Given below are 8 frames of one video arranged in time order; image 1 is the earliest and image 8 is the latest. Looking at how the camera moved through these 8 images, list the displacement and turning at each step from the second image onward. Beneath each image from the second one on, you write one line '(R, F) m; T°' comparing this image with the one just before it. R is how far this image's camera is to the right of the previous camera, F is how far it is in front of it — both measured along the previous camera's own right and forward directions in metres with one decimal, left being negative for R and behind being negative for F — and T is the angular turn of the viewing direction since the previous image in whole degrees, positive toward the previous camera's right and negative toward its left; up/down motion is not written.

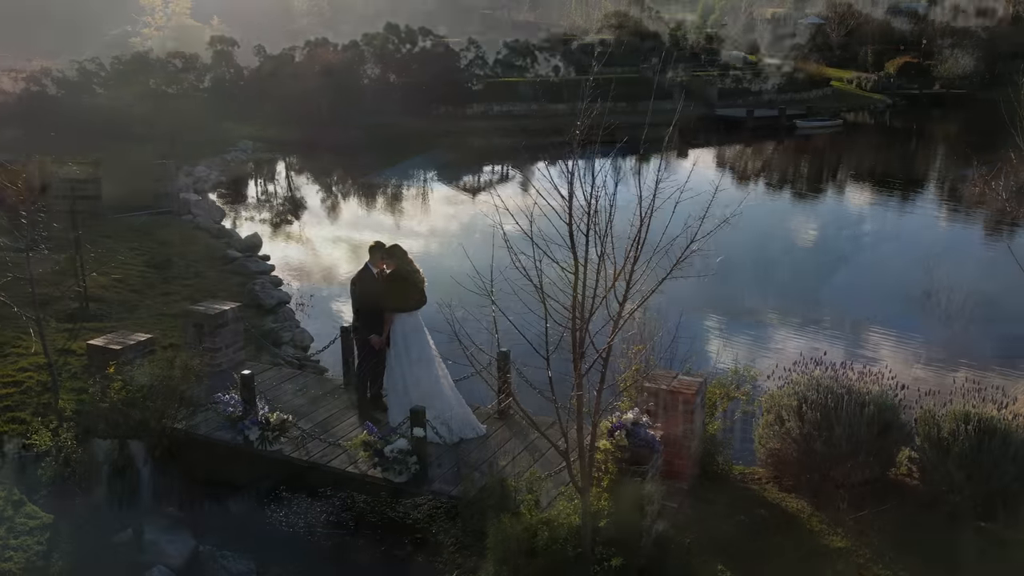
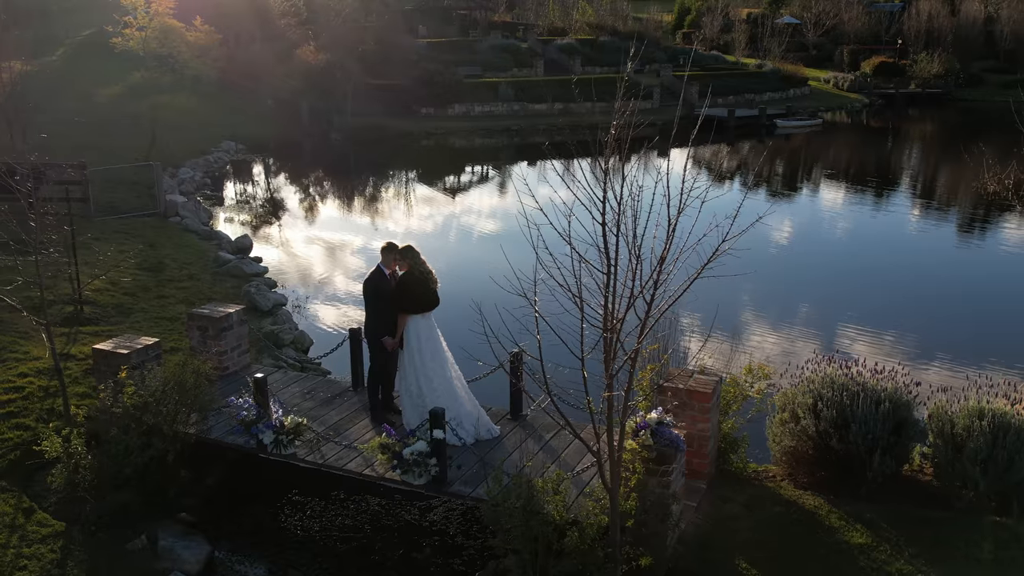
(-0.3, 0.0) m; +1°
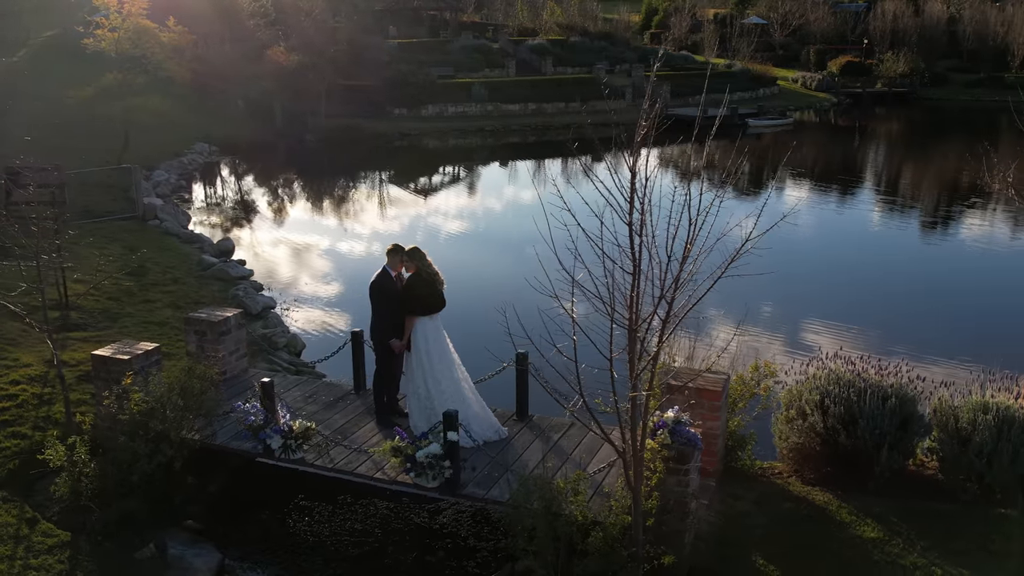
(-0.3, 0.0) m; +2°
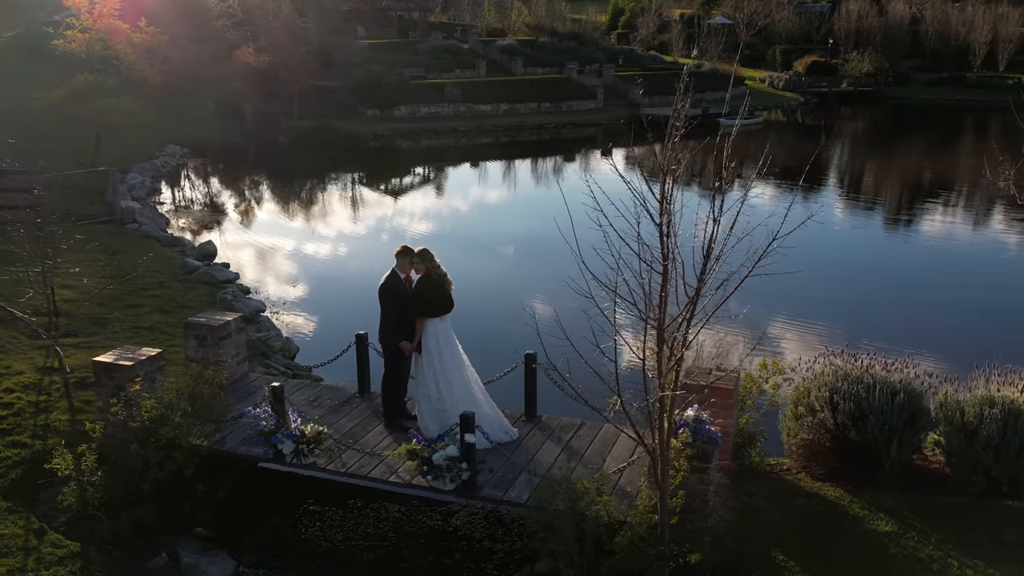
(-0.3, 0.0) m; +2°
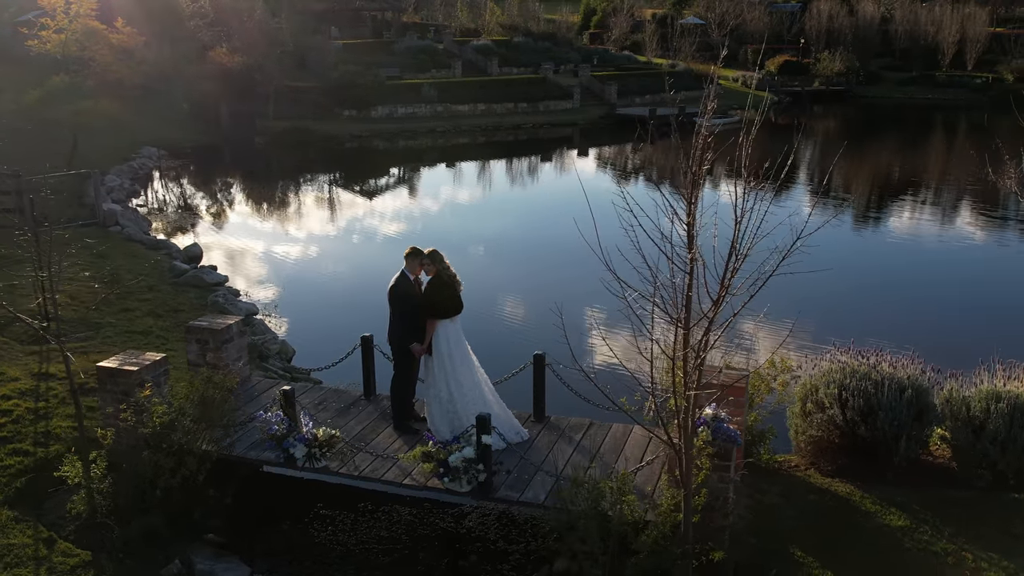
(-0.3, 0.0) m; +2°
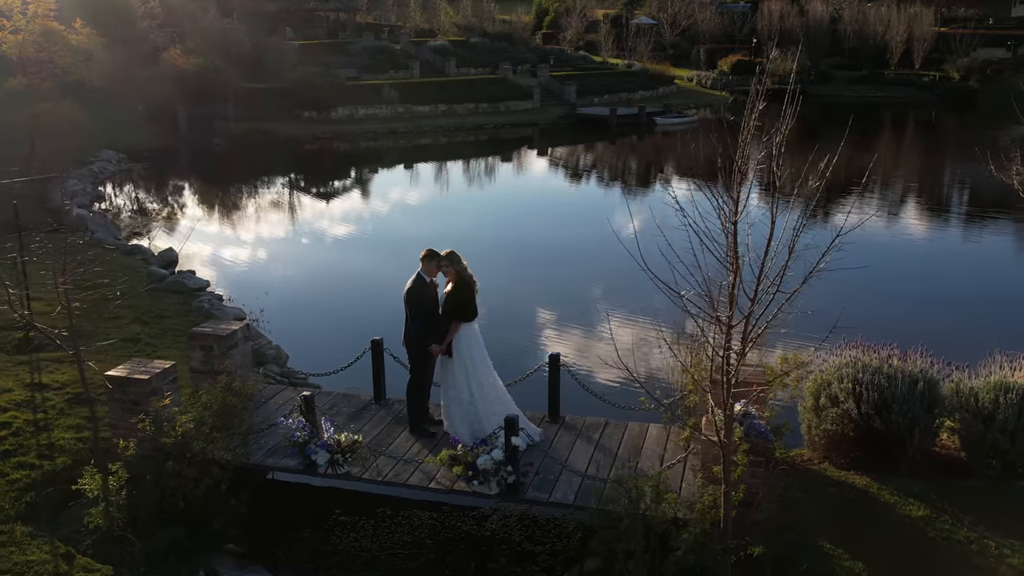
(-0.4, 0.0) m; +3°
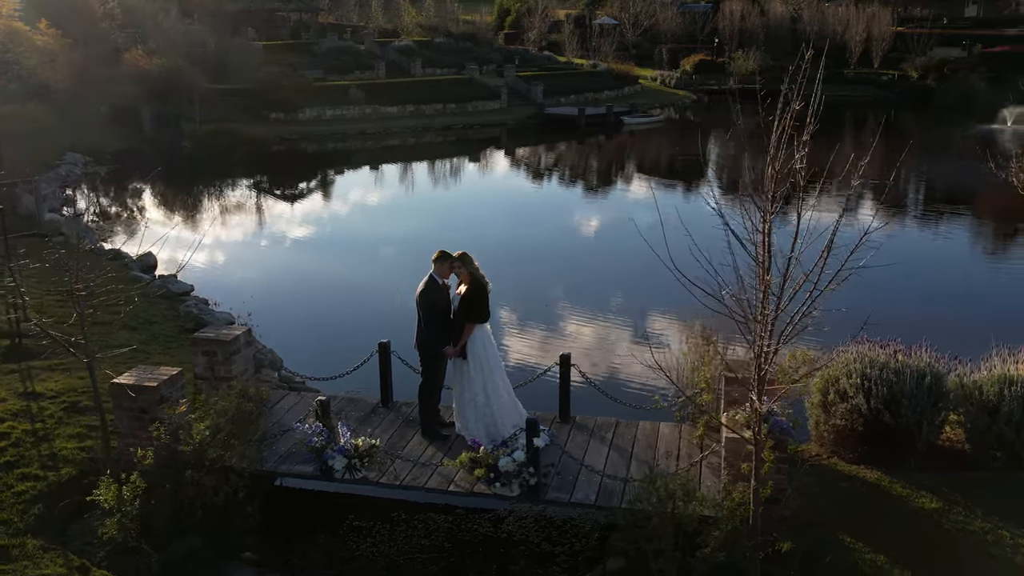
(-0.3, 0.0) m; +2°
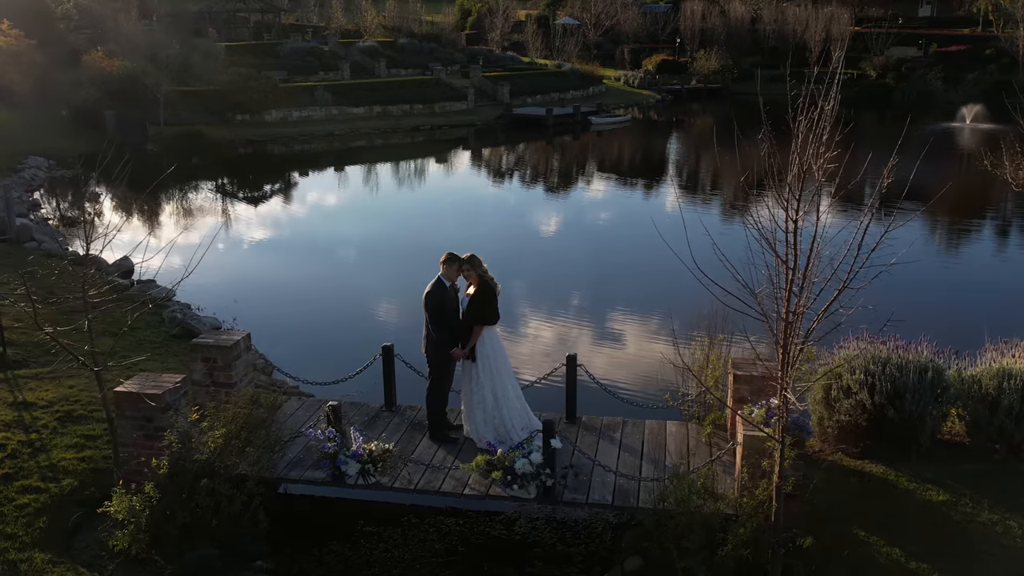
(-0.3, 0.0) m; +2°
